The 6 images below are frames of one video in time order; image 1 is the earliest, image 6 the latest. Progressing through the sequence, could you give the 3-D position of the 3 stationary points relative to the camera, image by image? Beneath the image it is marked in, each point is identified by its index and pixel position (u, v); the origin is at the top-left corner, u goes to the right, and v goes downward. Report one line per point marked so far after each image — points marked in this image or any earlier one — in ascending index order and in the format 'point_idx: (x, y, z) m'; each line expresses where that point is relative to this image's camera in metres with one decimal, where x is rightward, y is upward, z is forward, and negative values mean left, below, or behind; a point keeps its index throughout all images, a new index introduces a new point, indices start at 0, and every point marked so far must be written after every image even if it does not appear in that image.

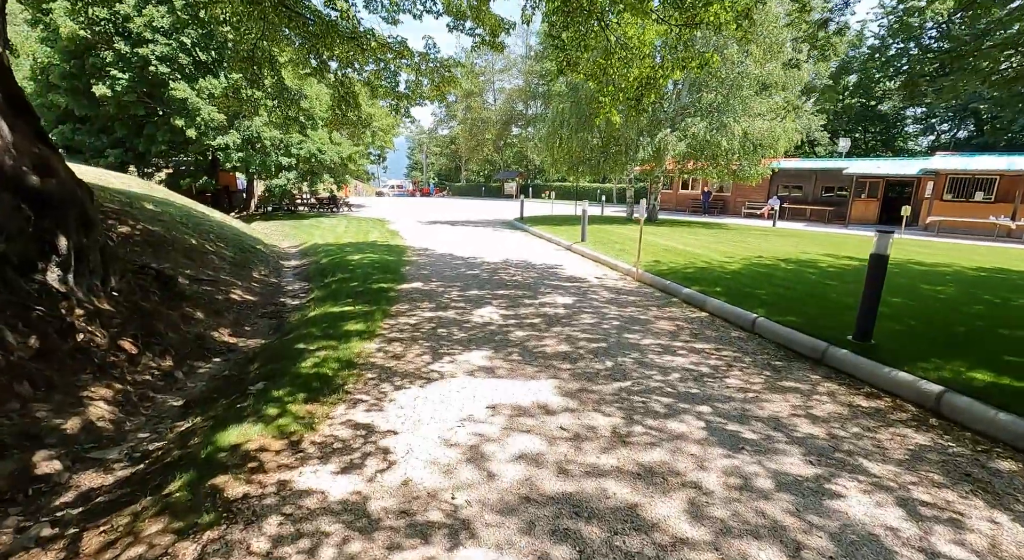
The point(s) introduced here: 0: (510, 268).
0: (0.0, +0.2, +10.1) m
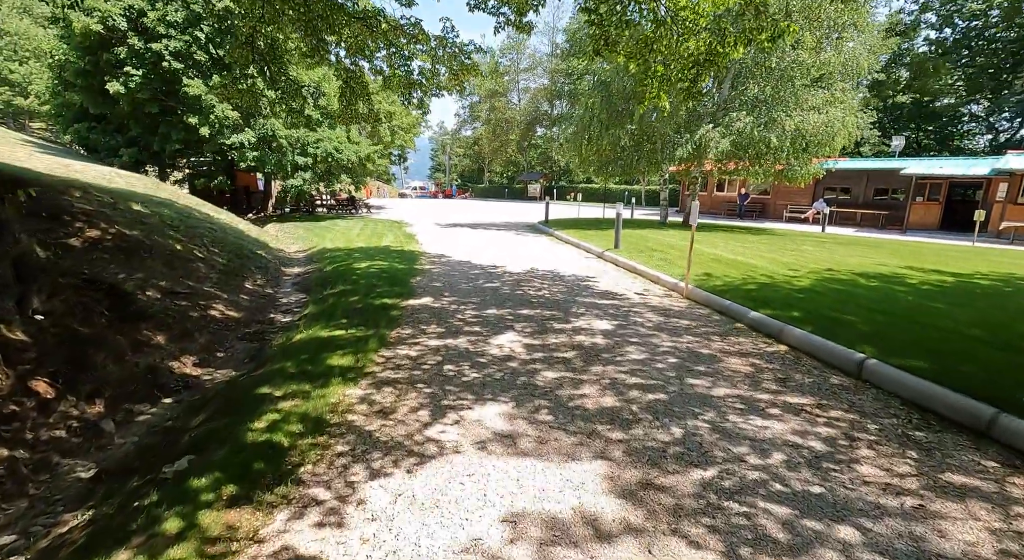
0: (+0.4, 0.0, +8.8) m
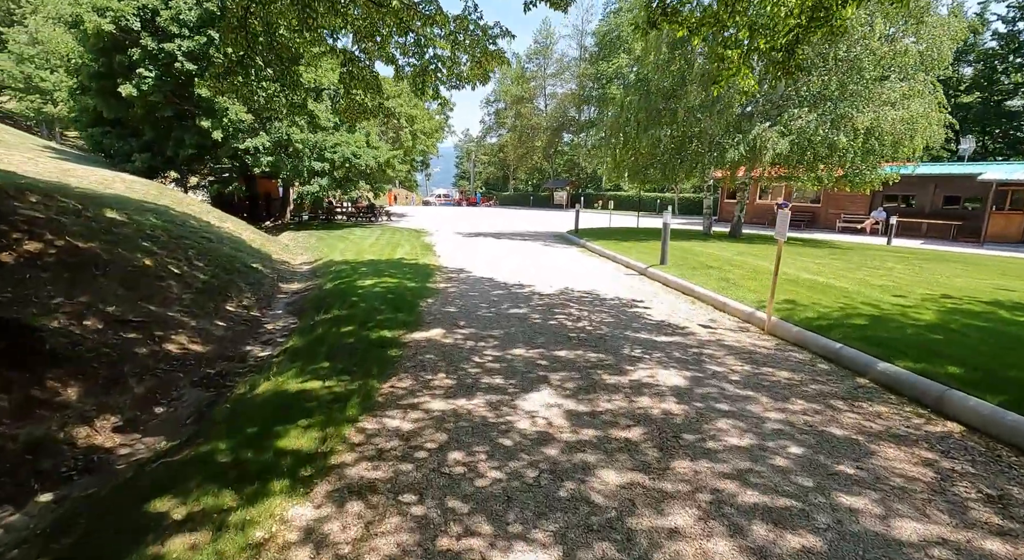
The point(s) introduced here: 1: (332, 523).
0: (+0.7, -0.3, +7.2) m
1: (-0.8, -1.0, +2.5) m
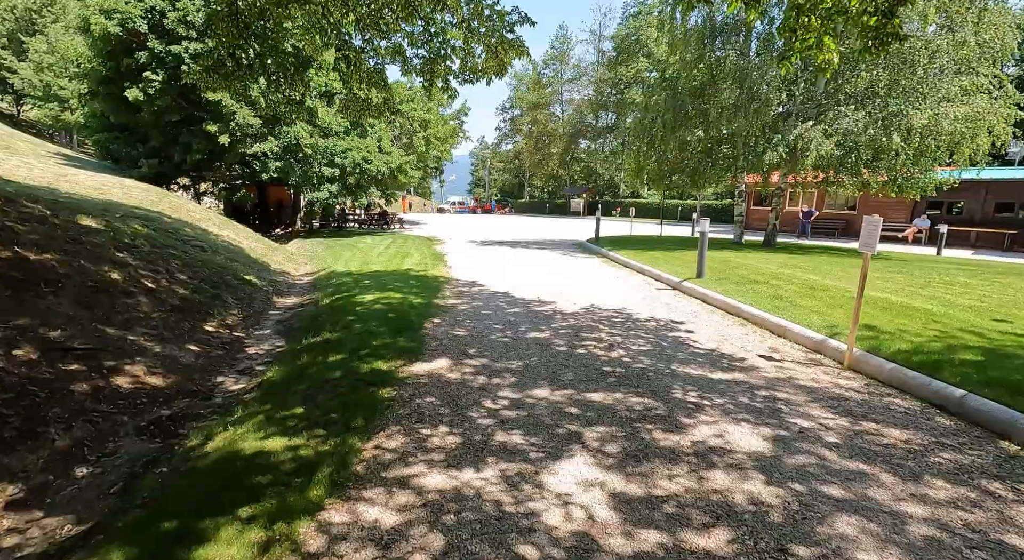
0: (+0.9, -0.5, +6.1) m
1: (-0.7, -1.1, +1.4) m
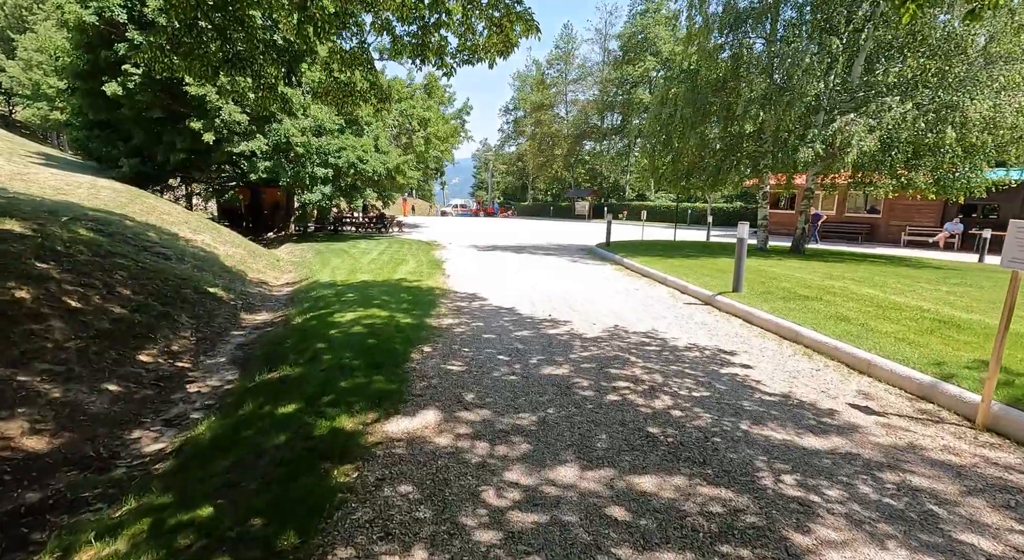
0: (+1.0, -0.7, +4.8) m
1: (-0.6, -1.3, +0.1) m
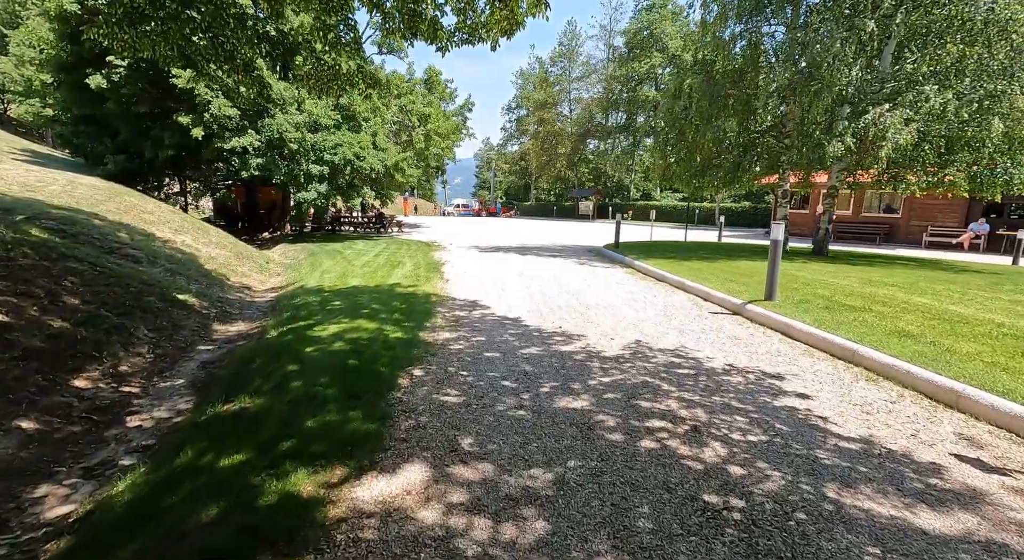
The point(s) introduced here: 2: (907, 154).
0: (+1.1, -0.8, +3.9) m
1: (-0.6, -1.4, -0.7) m
2: (+7.3, +2.3, +10.7) m
